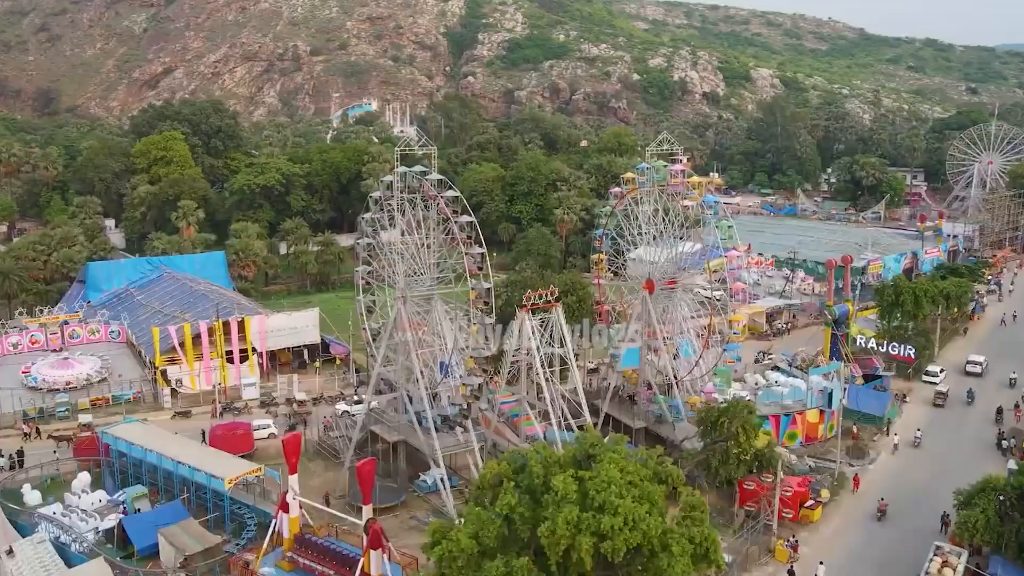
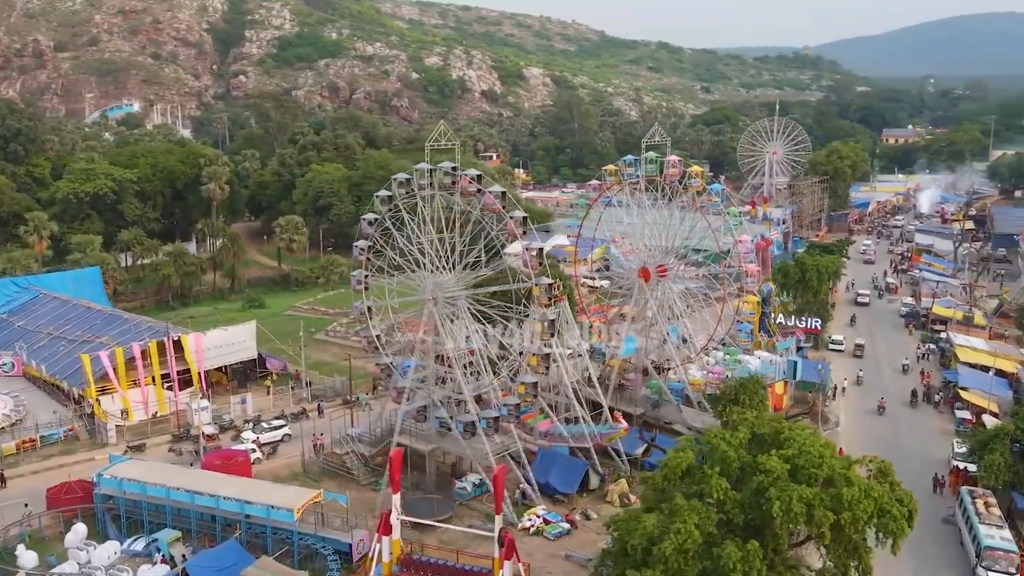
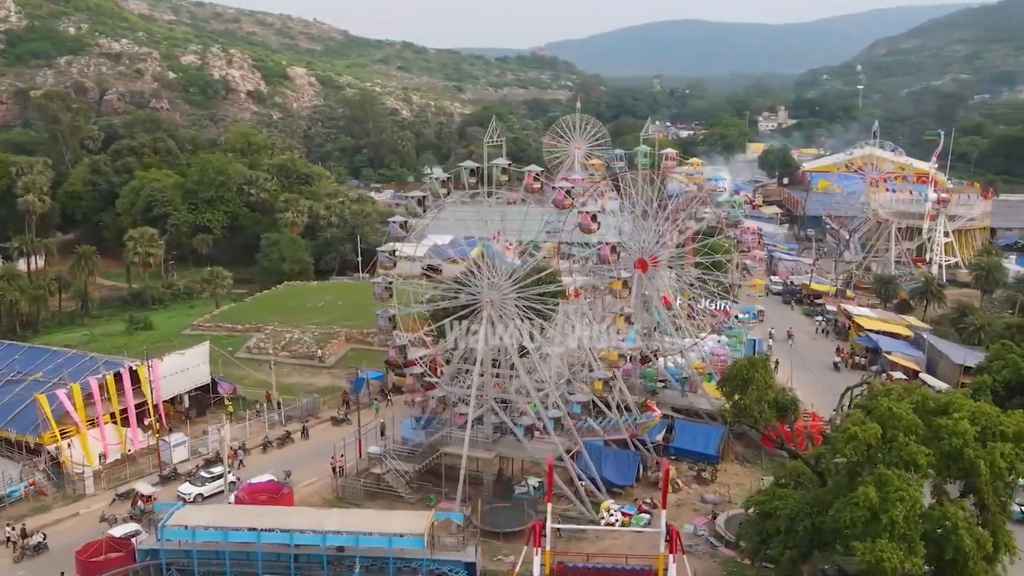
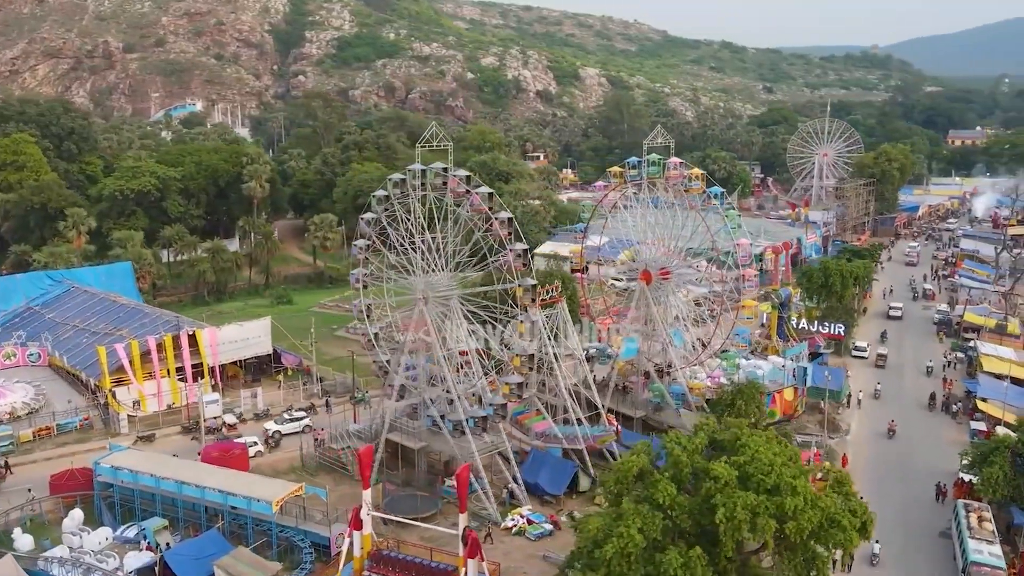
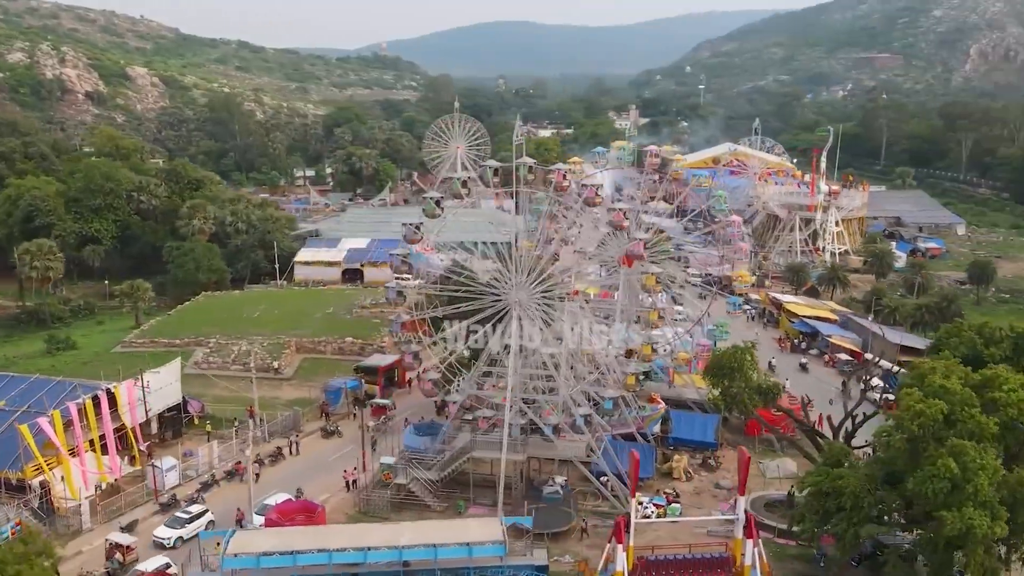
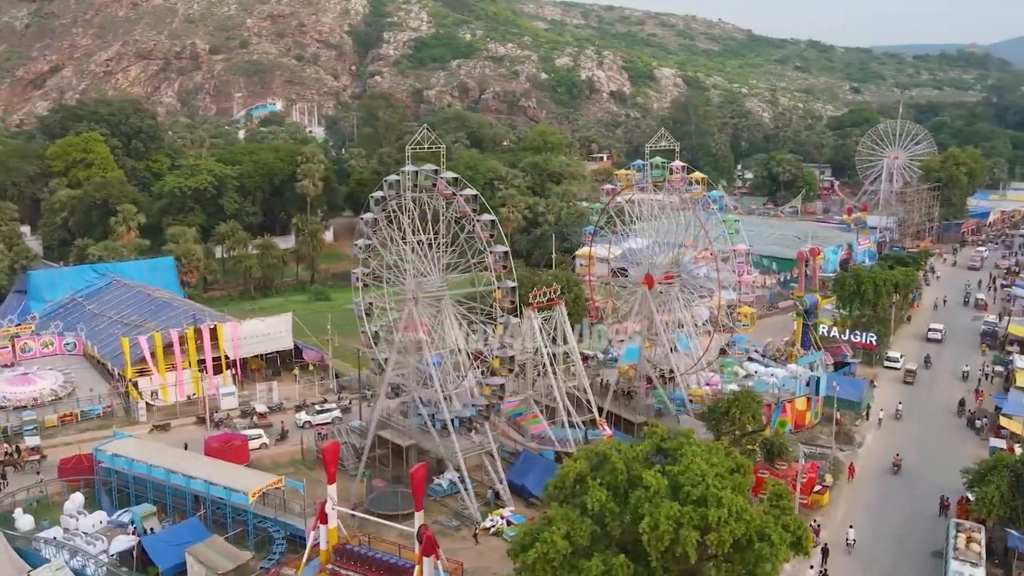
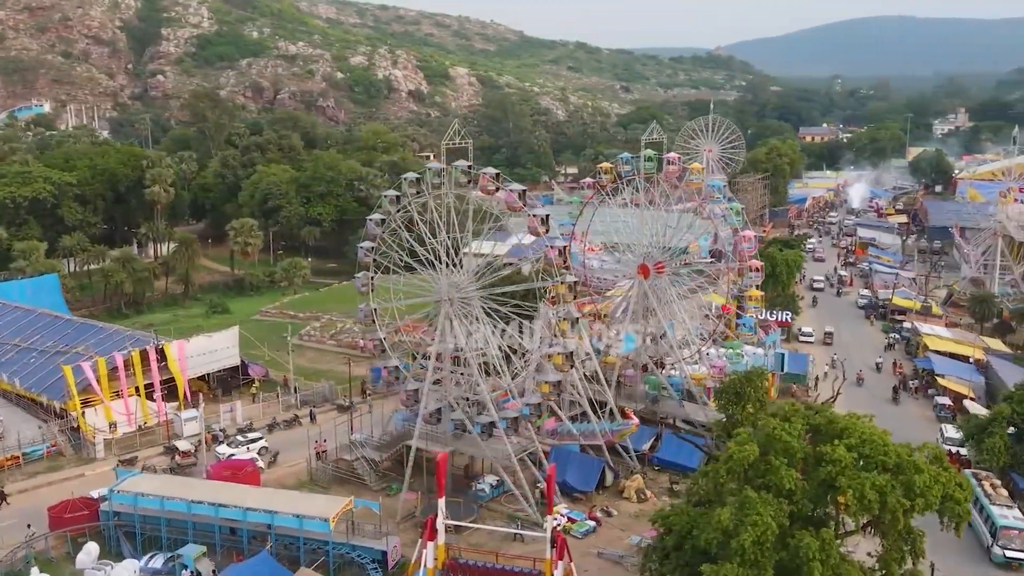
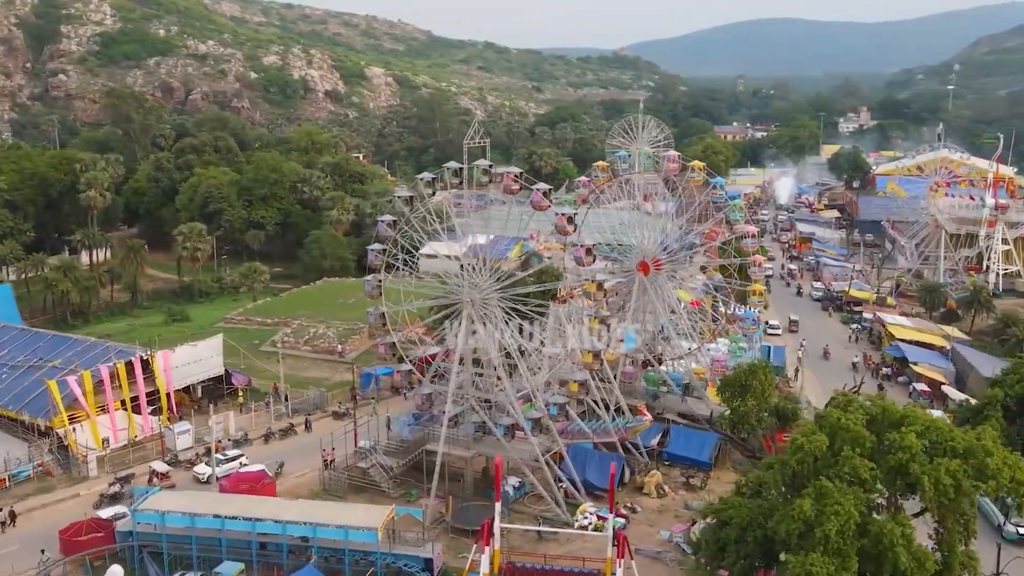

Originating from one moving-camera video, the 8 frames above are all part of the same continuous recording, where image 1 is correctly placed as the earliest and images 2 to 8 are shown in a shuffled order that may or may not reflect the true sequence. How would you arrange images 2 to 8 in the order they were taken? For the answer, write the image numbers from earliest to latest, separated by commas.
6, 4, 2, 7, 8, 3, 5
